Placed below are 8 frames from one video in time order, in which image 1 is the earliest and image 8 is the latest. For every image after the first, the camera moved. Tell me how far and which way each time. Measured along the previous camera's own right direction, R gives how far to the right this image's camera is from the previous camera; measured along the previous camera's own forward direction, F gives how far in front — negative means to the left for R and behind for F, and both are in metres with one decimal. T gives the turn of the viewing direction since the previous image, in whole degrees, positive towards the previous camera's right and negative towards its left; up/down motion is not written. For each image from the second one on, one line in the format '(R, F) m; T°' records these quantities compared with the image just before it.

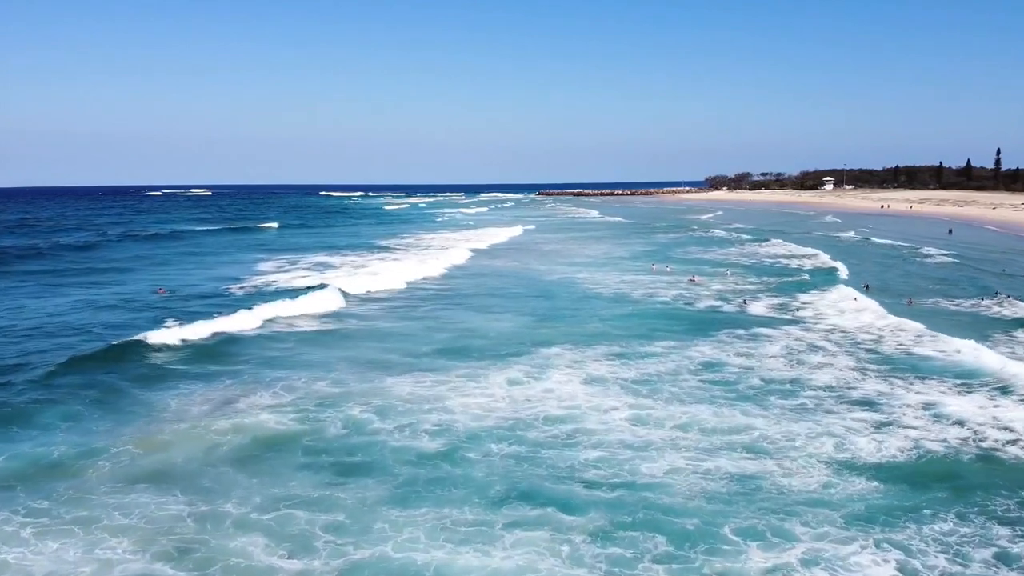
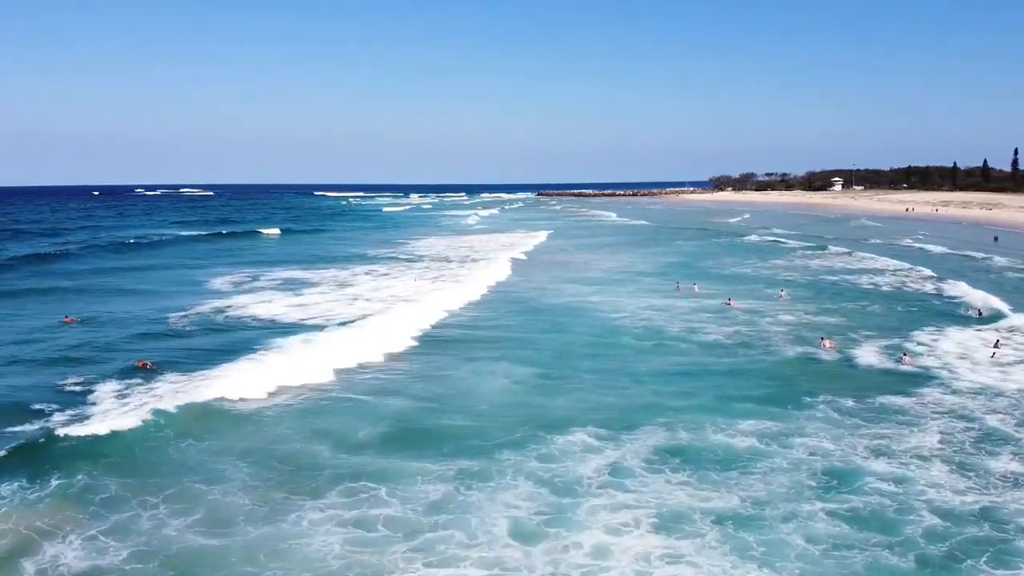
(-0.1, +6.3) m; 0°
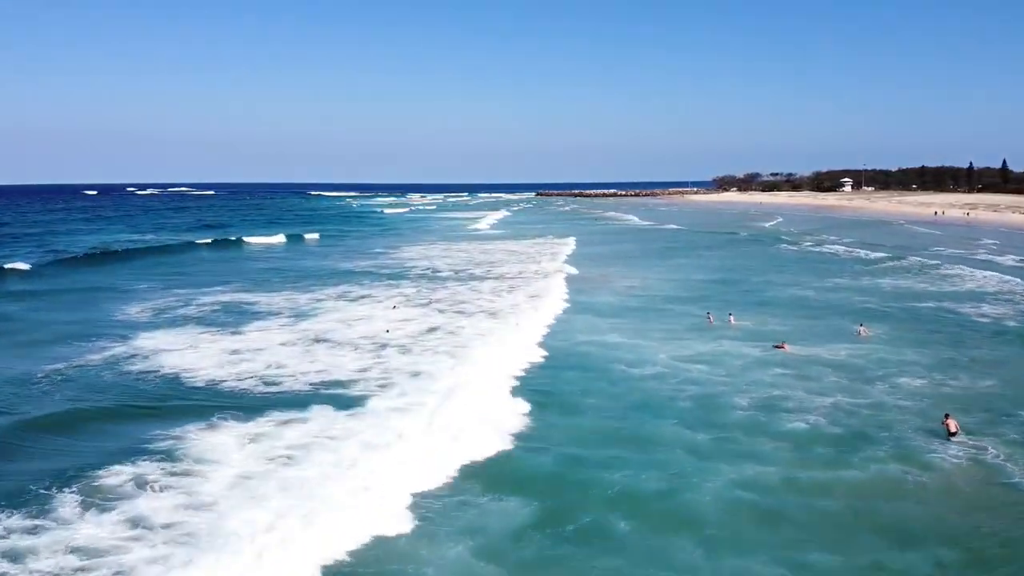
(+0.2, +6.3) m; 0°
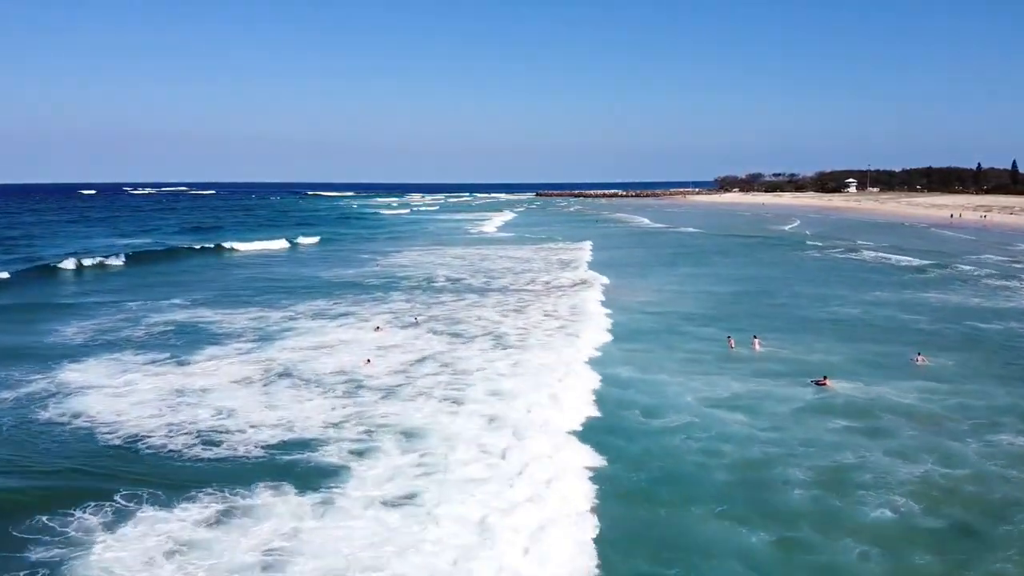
(0.0, +3.0) m; 0°
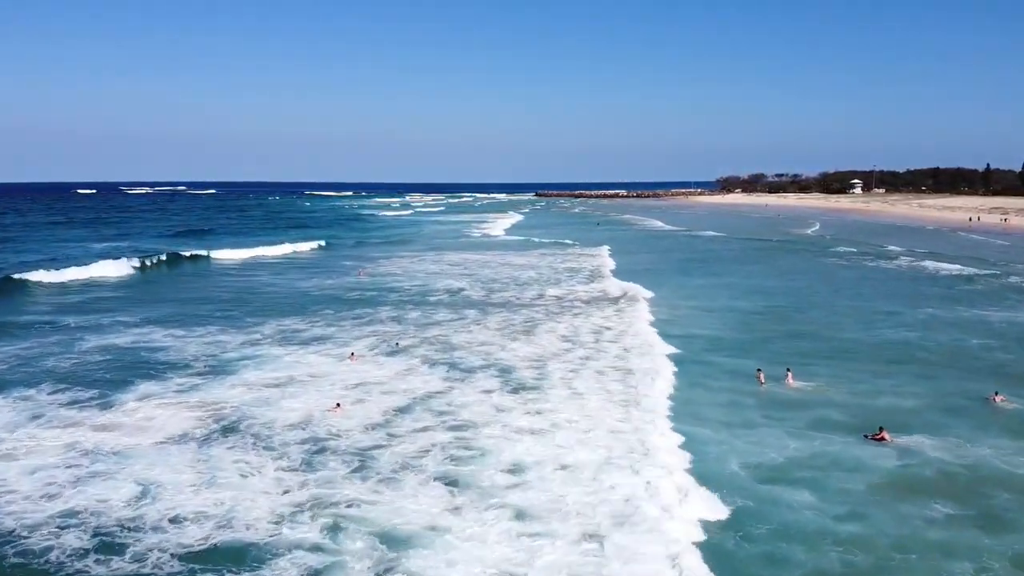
(-0.3, +3.1) m; 0°
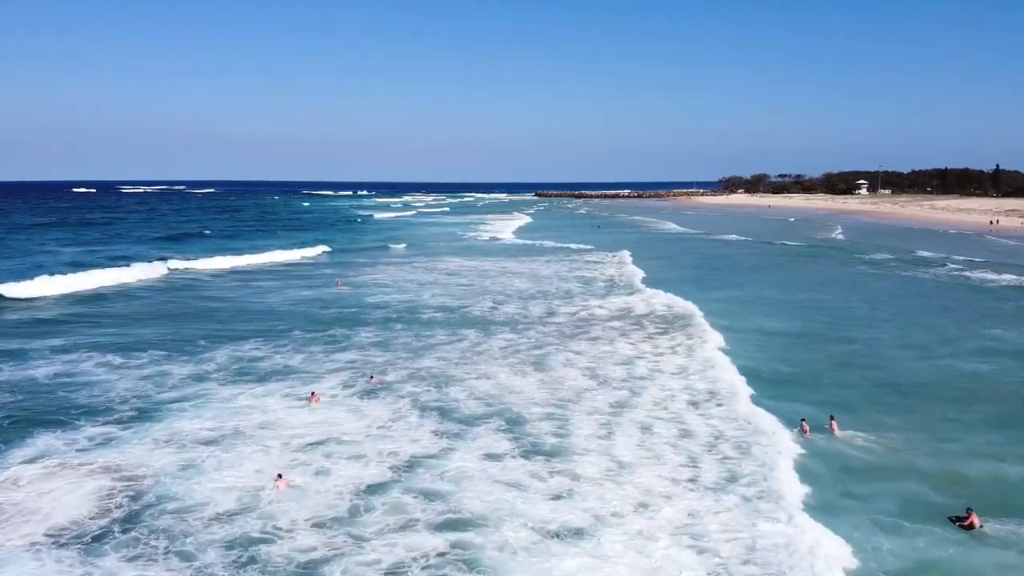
(-0.2, +3.1) m; 0°
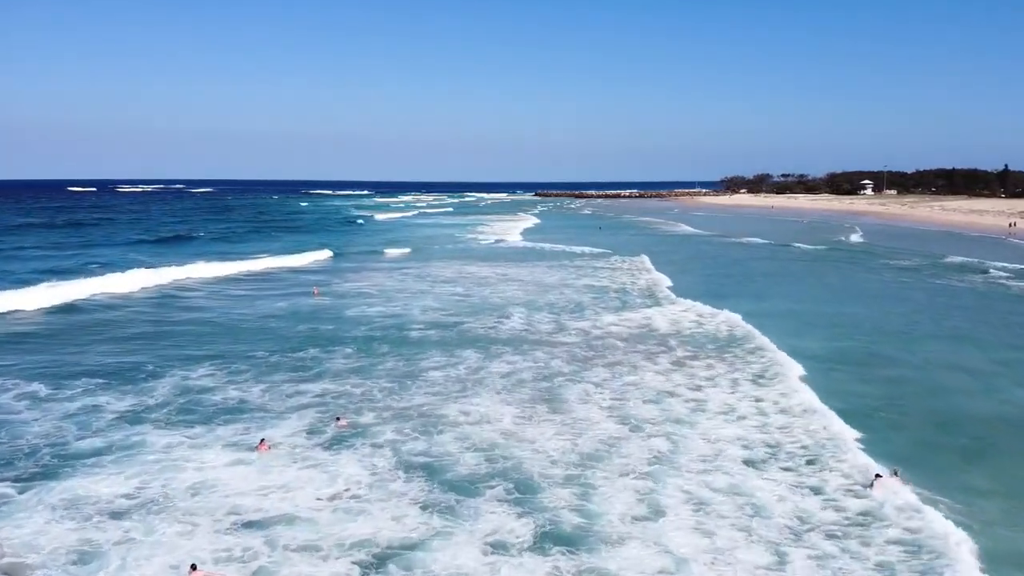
(-0.1, +2.5) m; 0°
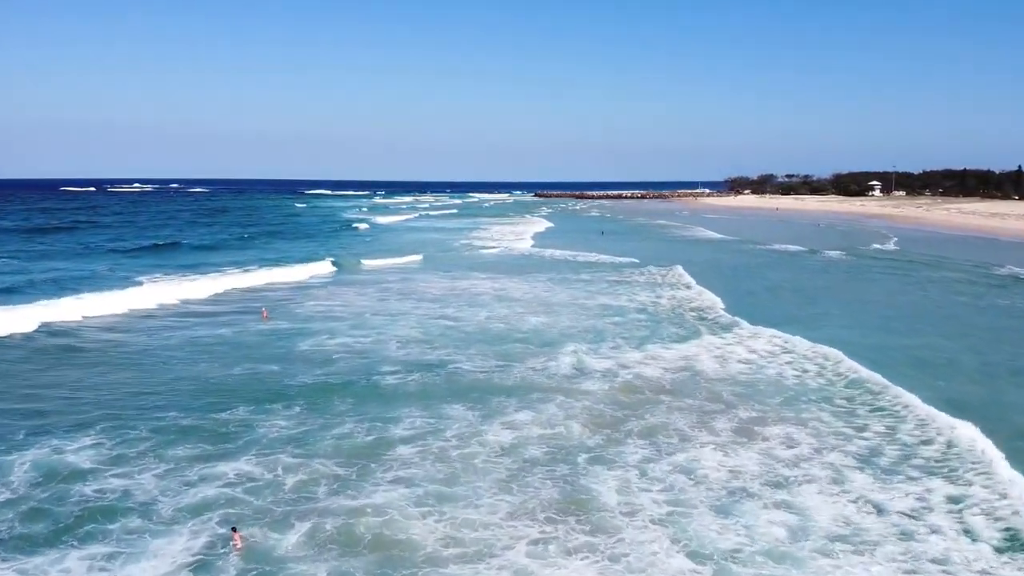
(-0.1, +3.7) m; 0°
